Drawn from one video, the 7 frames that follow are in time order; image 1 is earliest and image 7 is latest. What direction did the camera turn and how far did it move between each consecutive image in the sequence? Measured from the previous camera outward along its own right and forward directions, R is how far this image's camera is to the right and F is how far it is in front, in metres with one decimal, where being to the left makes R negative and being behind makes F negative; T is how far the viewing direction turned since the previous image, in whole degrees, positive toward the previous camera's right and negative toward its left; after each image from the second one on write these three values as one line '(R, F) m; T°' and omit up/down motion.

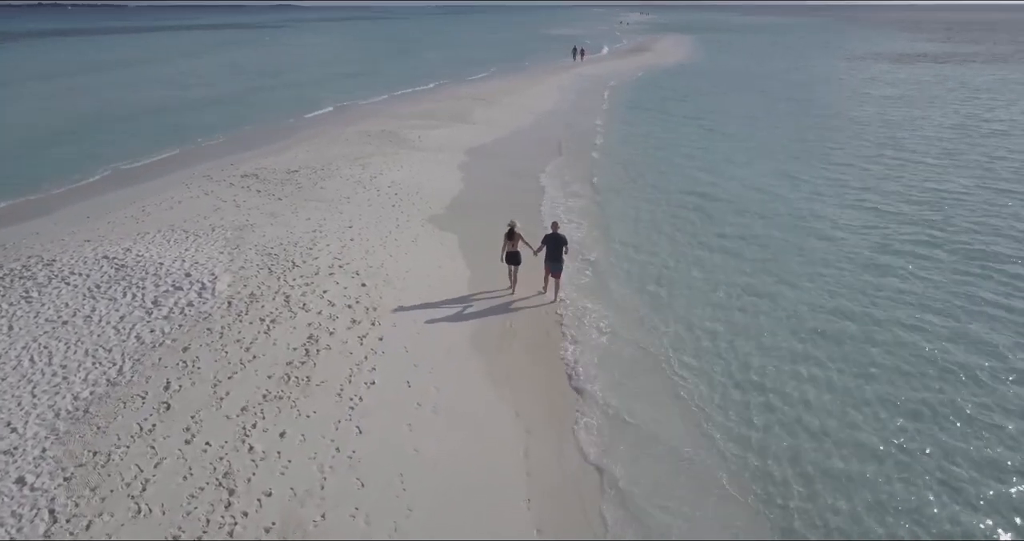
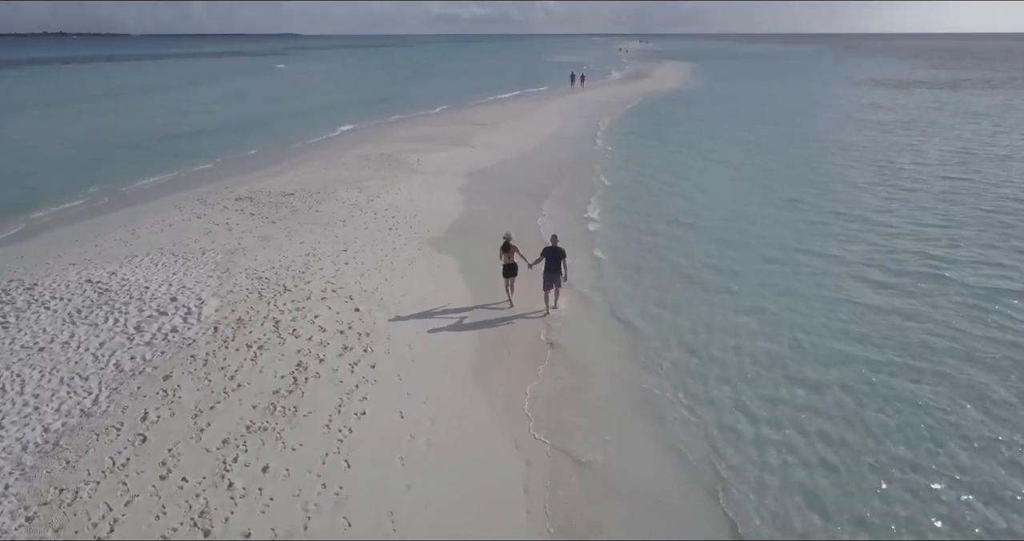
(0.0, +0.4) m; 0°
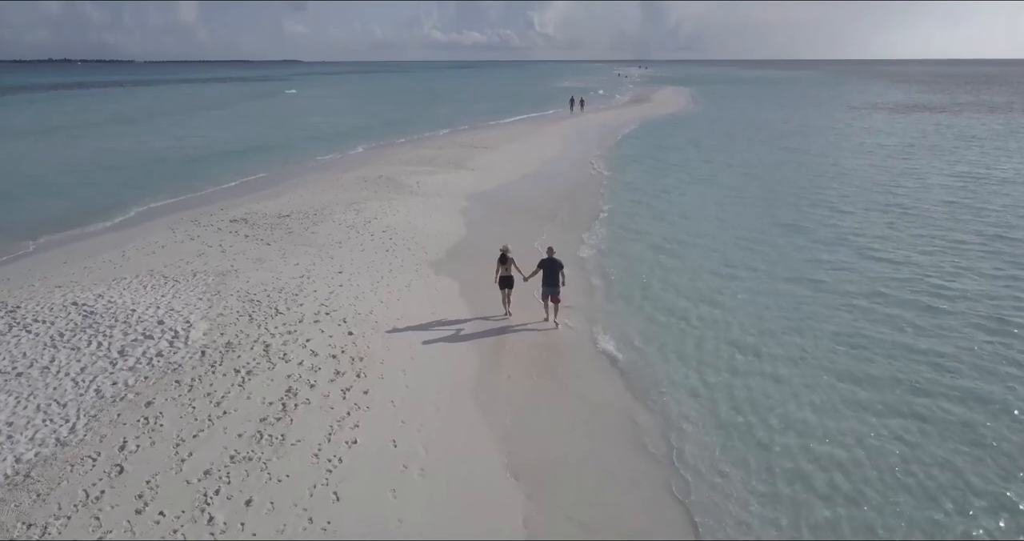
(0.0, +0.4) m; 0°
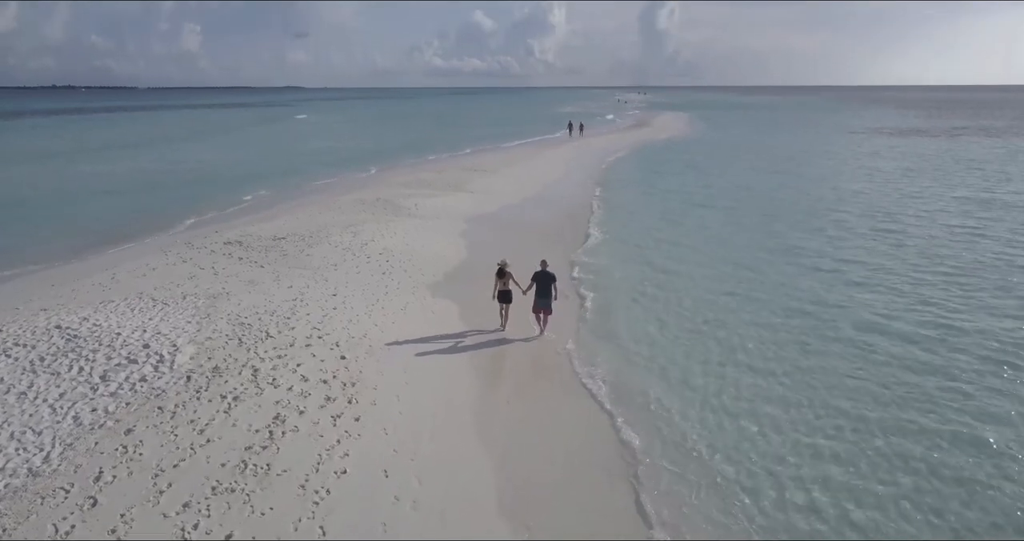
(0.0, +0.3) m; 0°
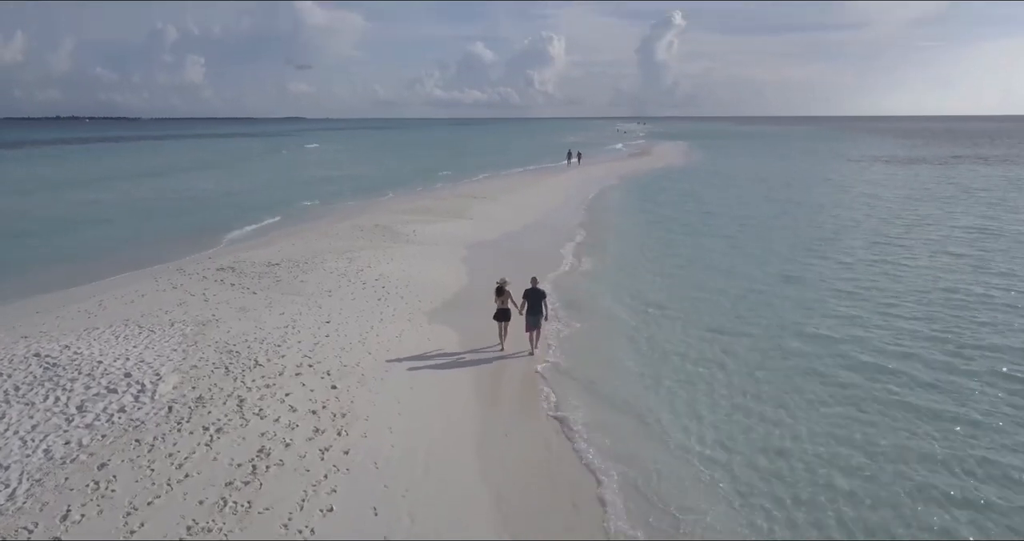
(0.0, +0.4) m; 0°
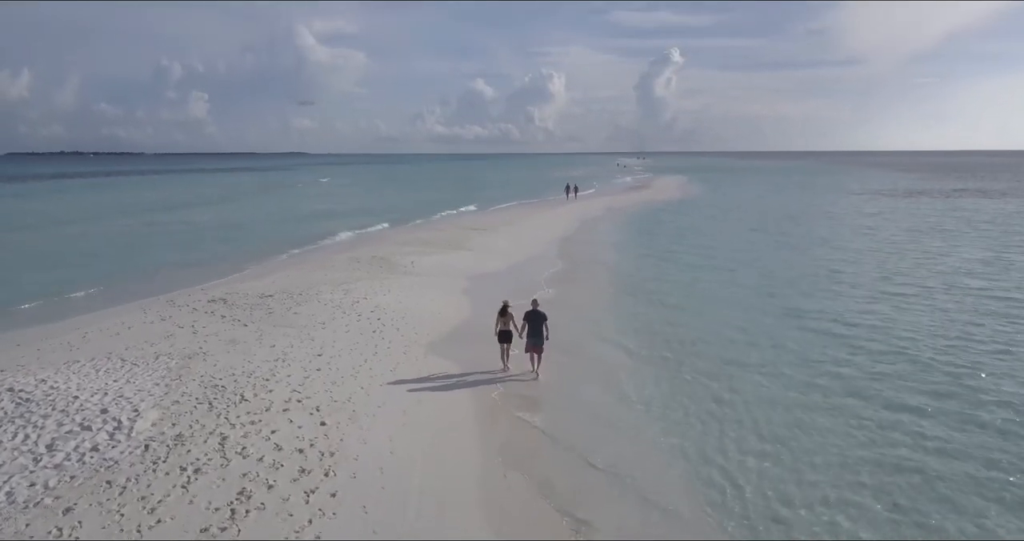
(0.0, +0.5) m; 0°
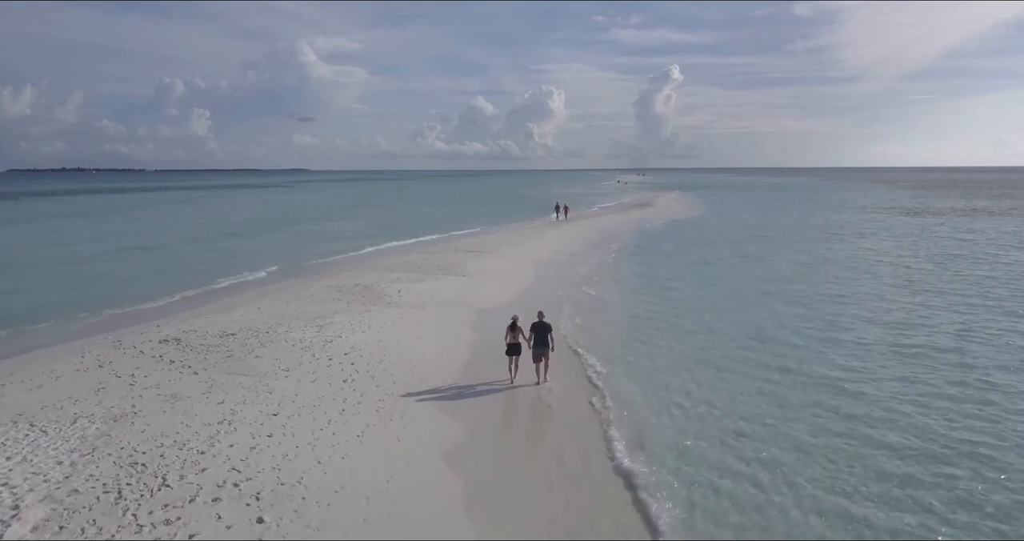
(+0.1, +2.0) m; 0°
